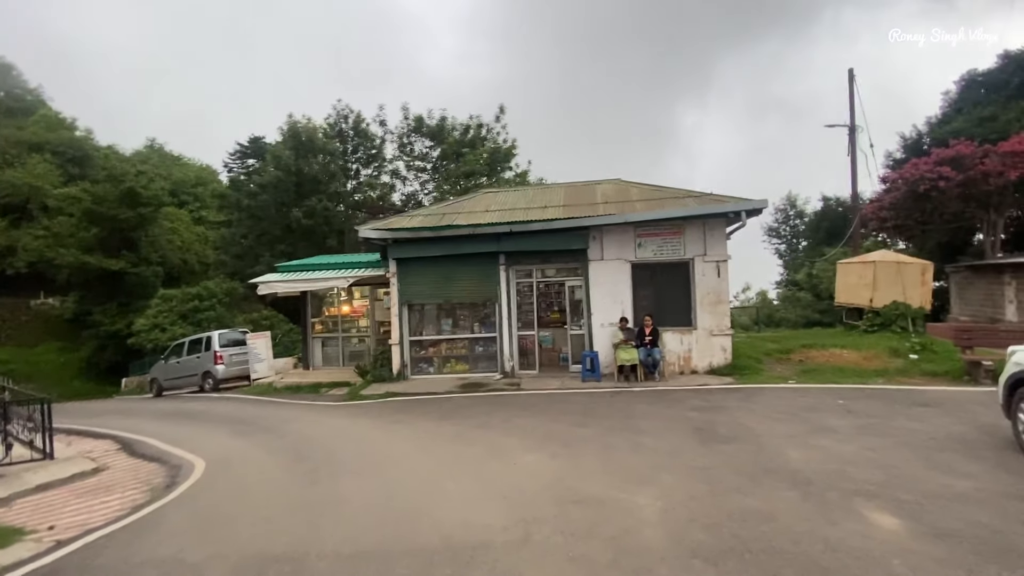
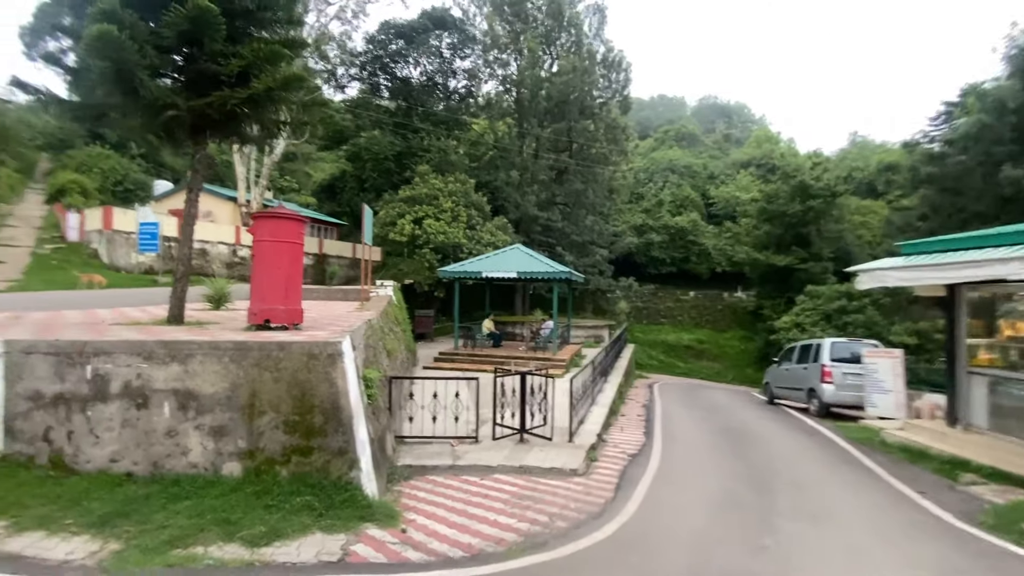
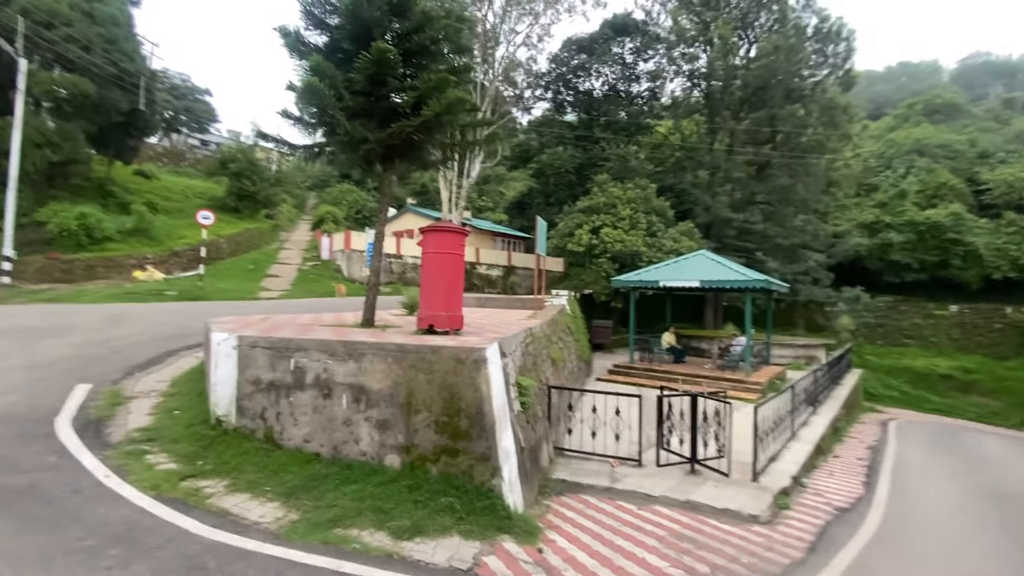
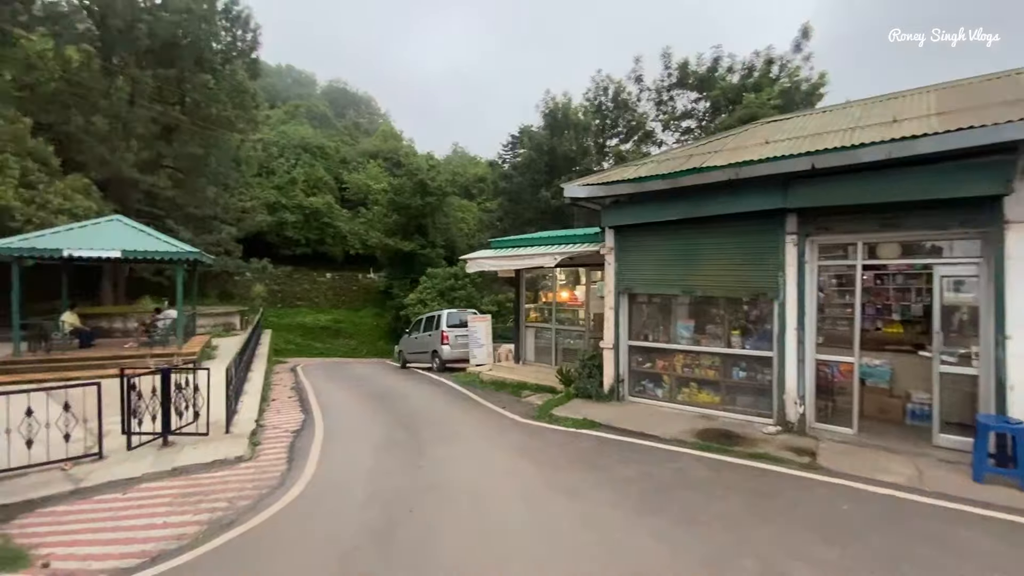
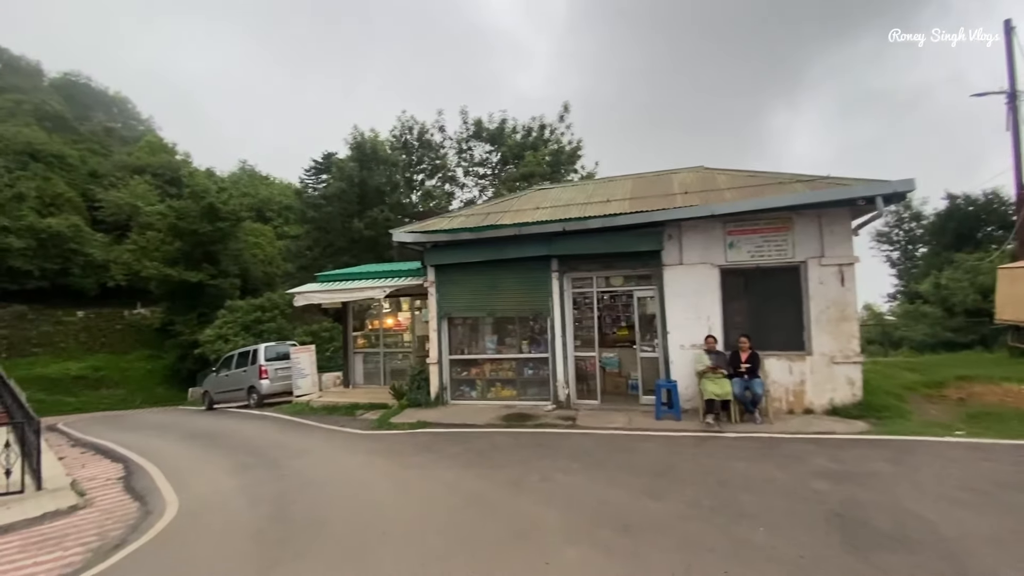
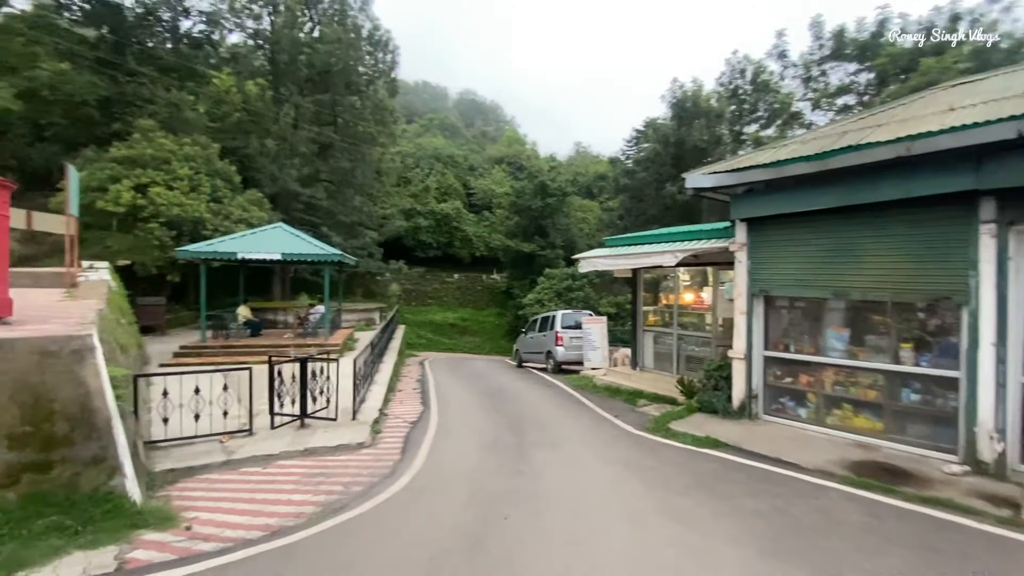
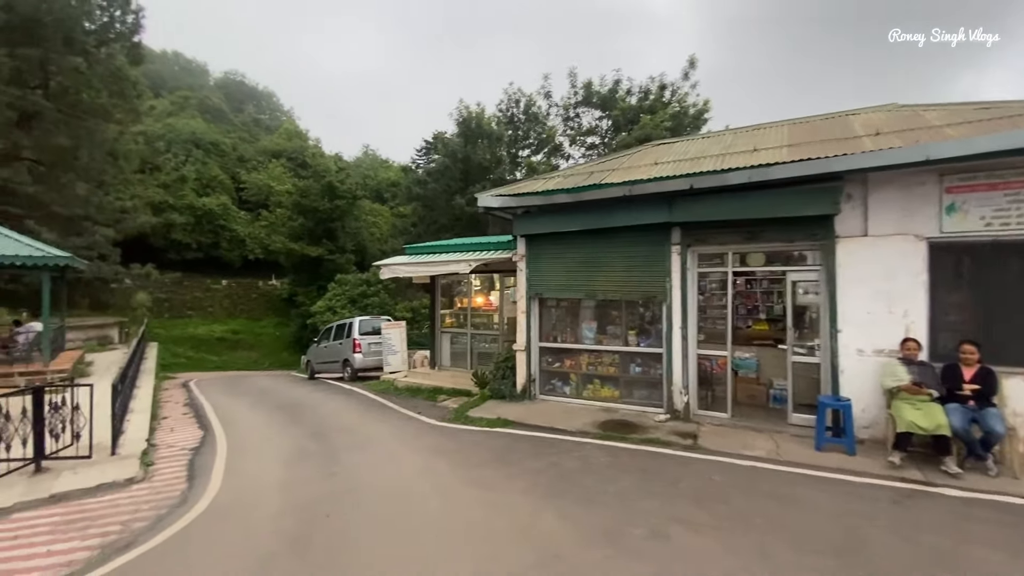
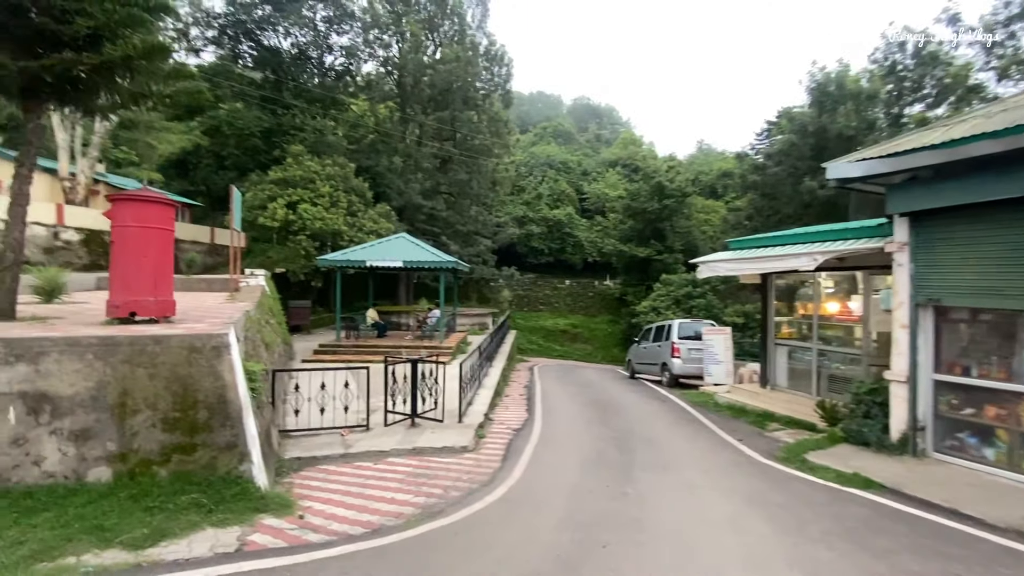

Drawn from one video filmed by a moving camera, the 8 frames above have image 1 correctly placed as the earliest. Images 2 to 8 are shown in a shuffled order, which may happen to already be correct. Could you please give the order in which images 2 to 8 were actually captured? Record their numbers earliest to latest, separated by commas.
5, 7, 4, 6, 8, 2, 3
